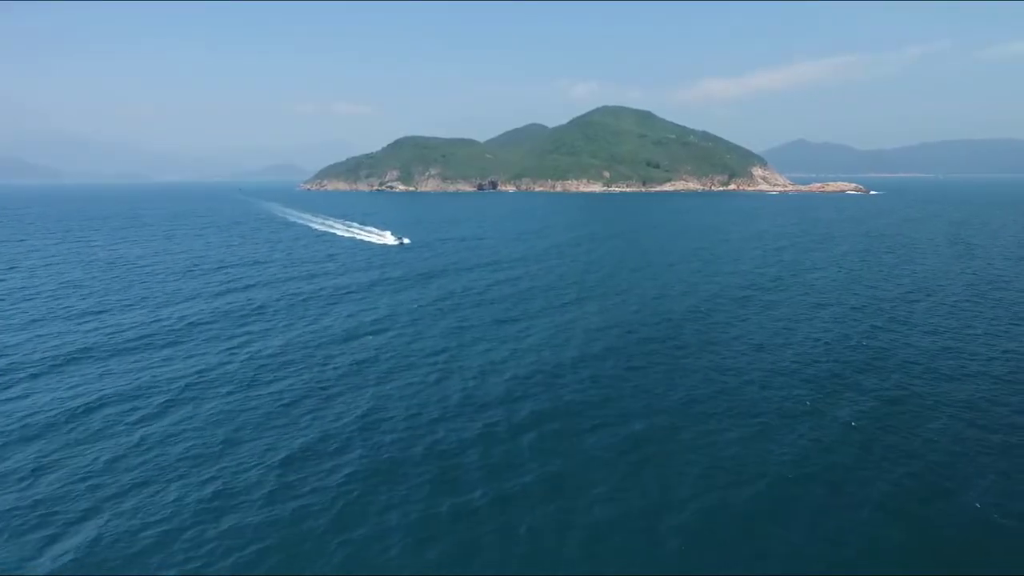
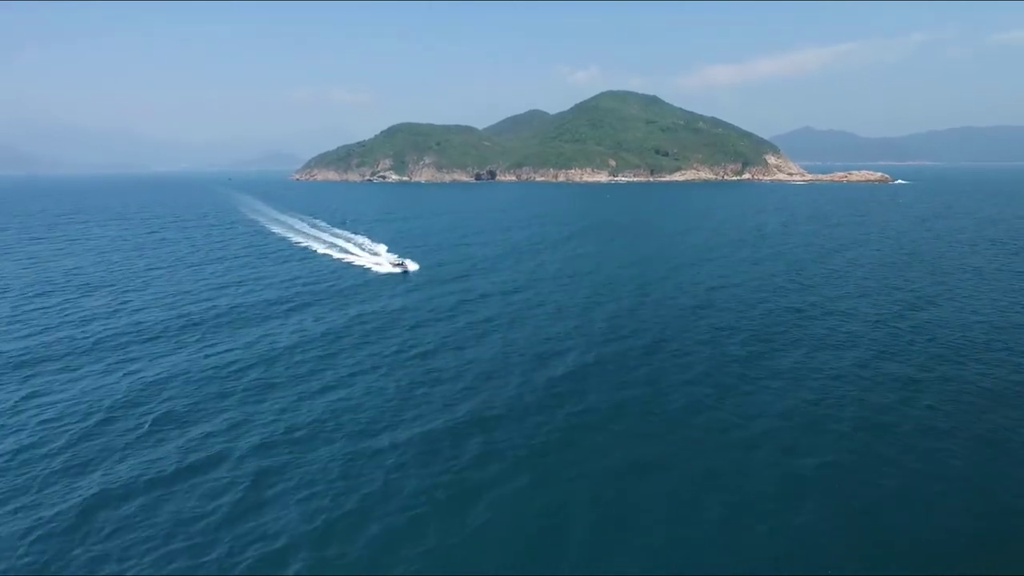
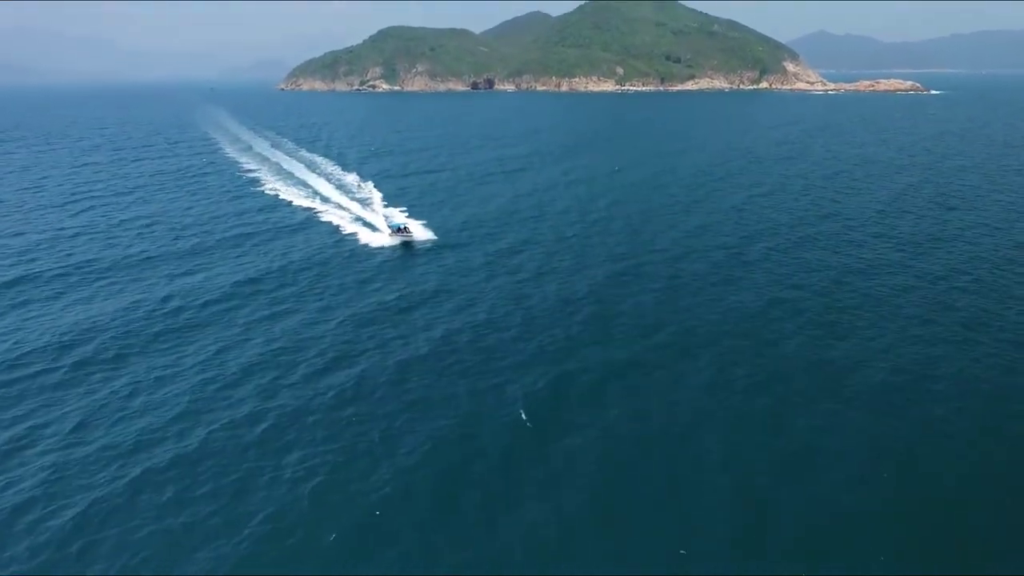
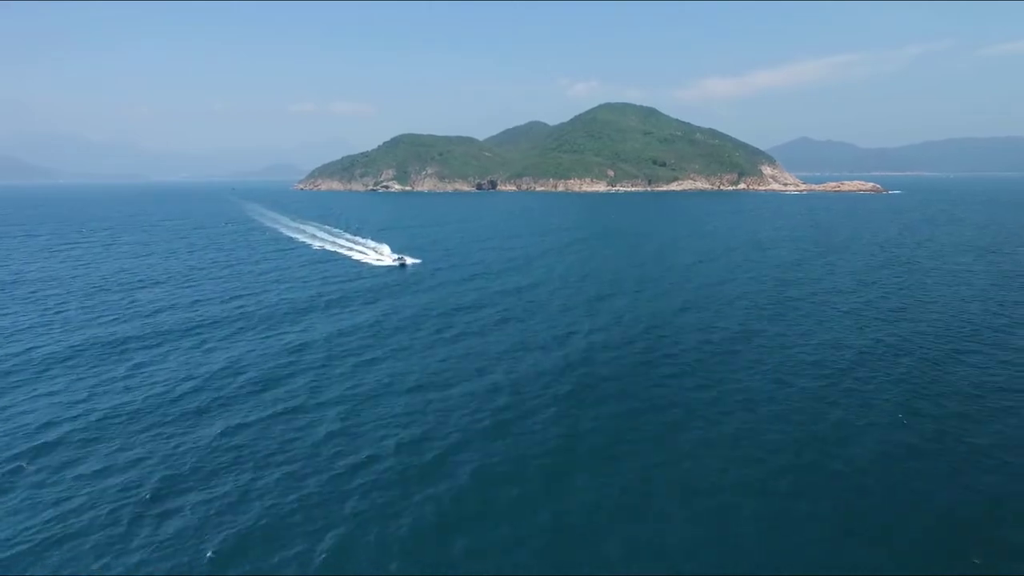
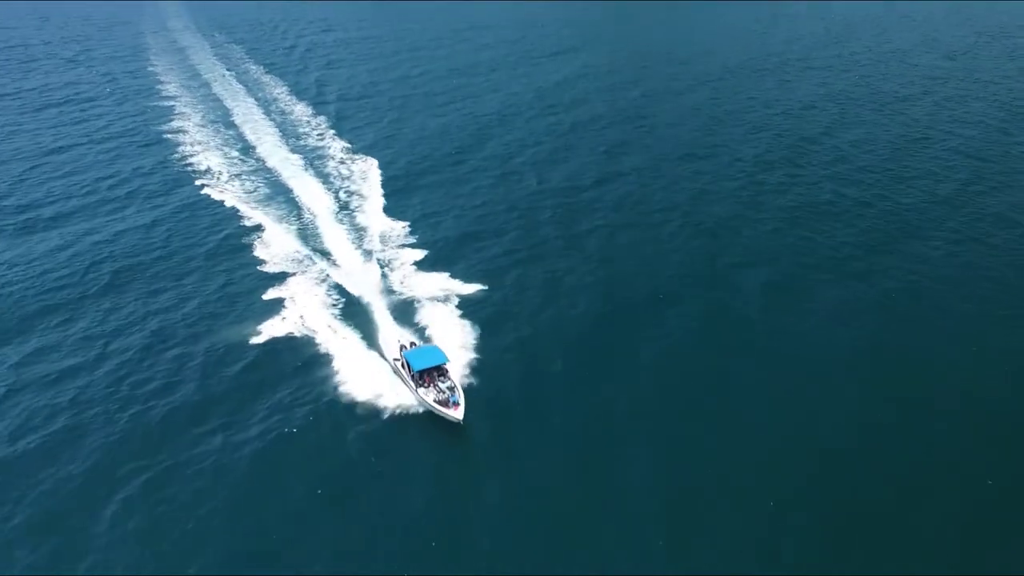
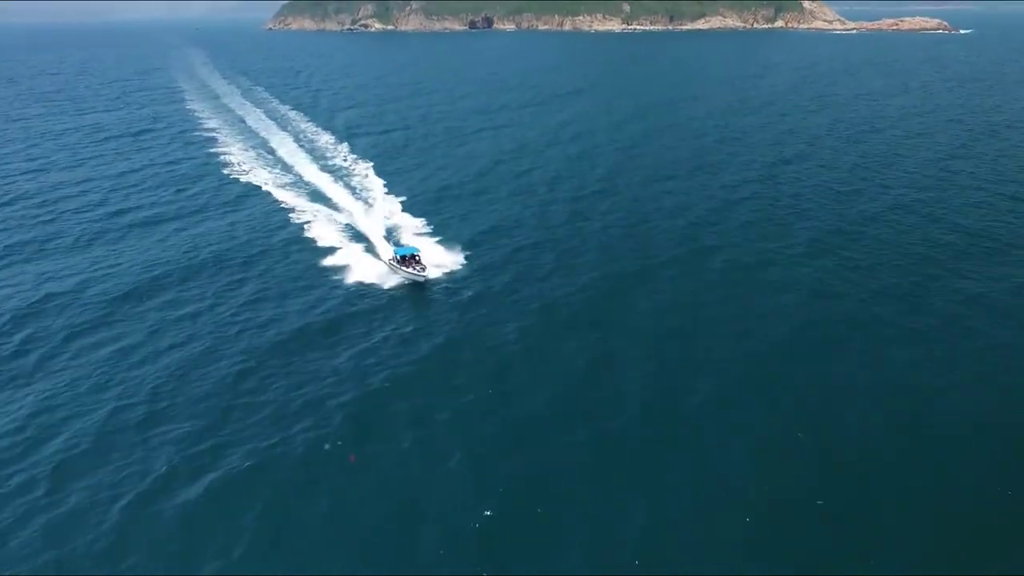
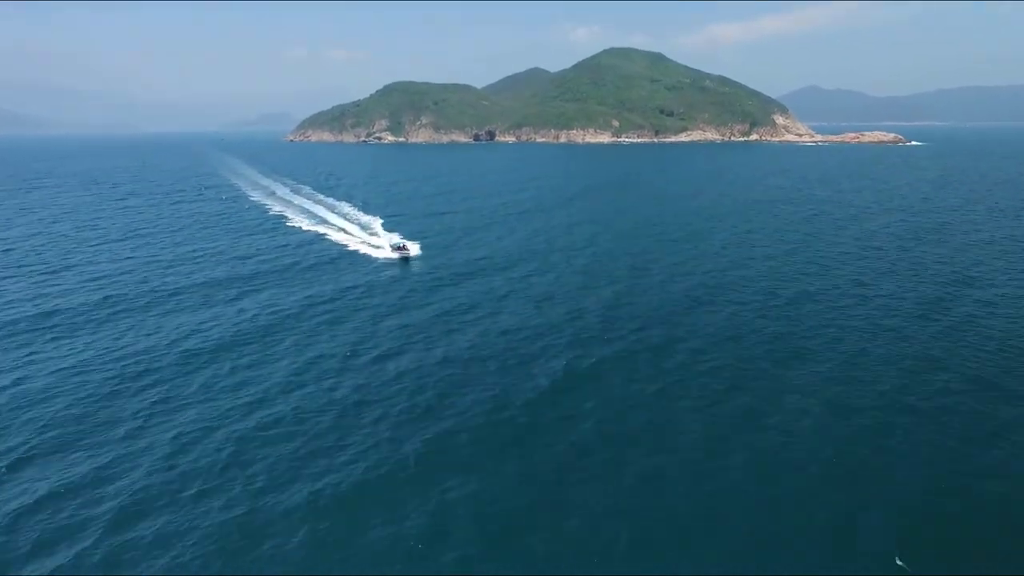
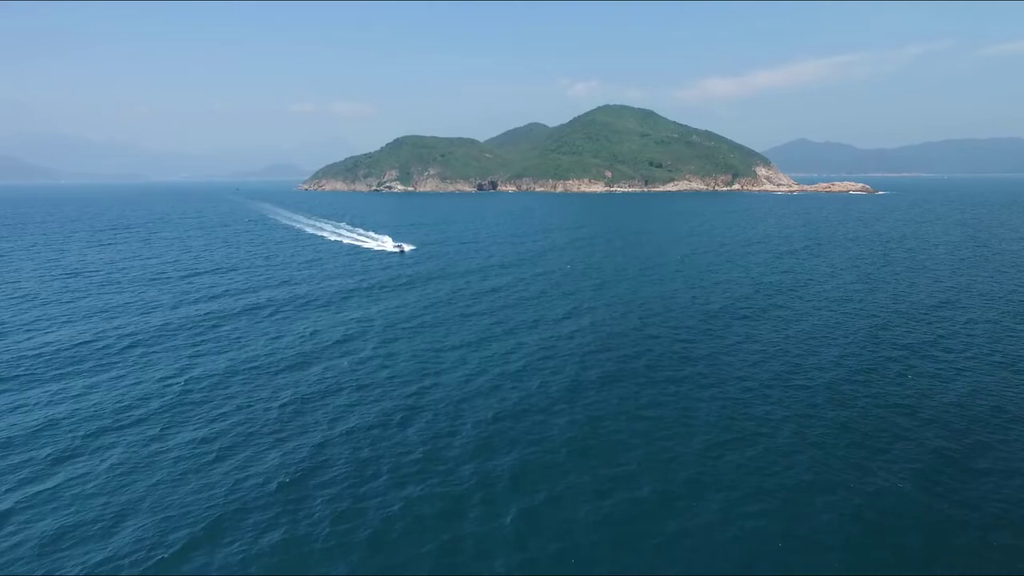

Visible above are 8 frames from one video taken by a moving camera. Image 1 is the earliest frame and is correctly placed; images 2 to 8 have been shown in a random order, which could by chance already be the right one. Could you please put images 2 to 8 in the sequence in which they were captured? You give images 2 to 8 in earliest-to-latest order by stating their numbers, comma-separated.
8, 4, 2, 7, 3, 6, 5
